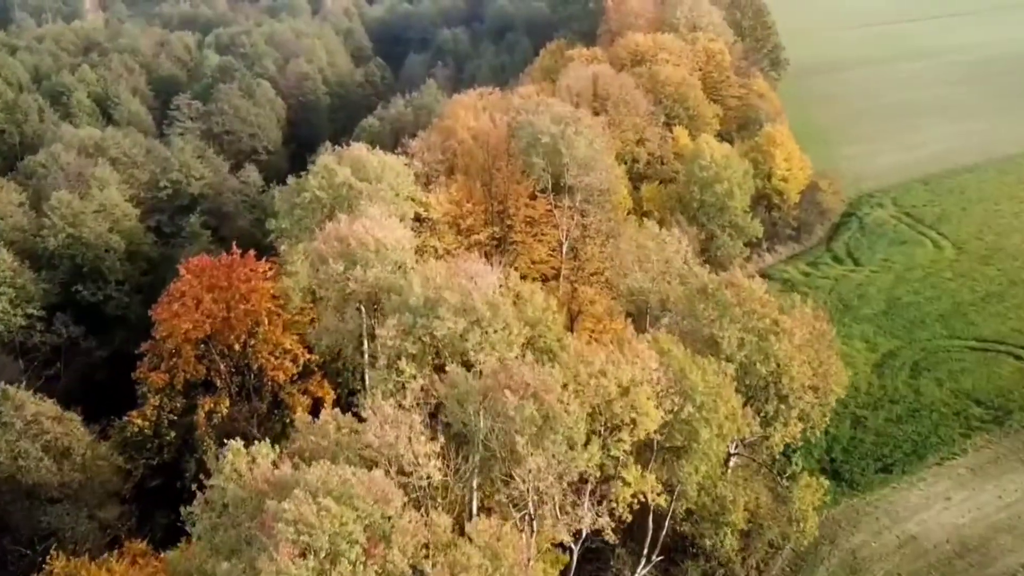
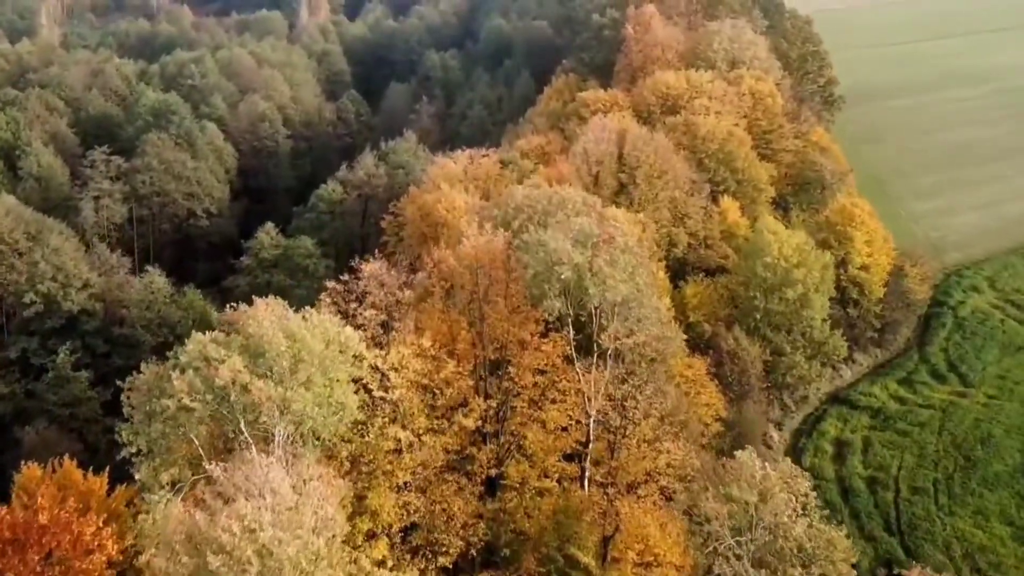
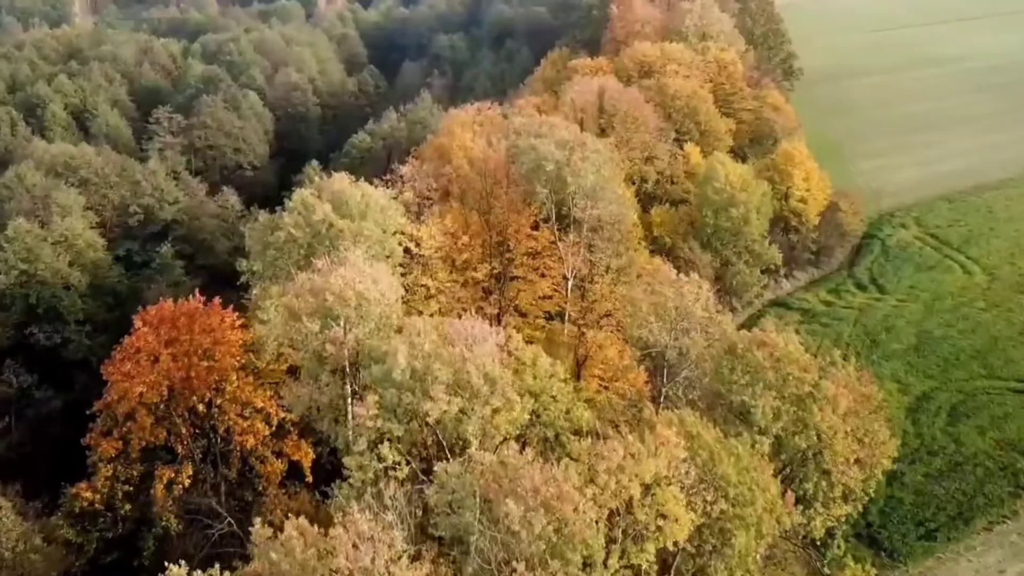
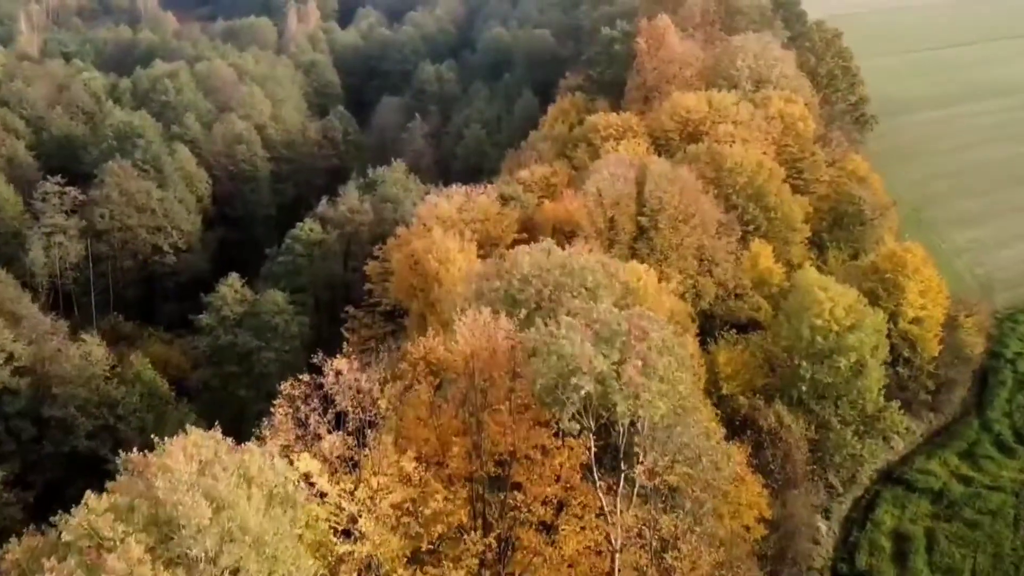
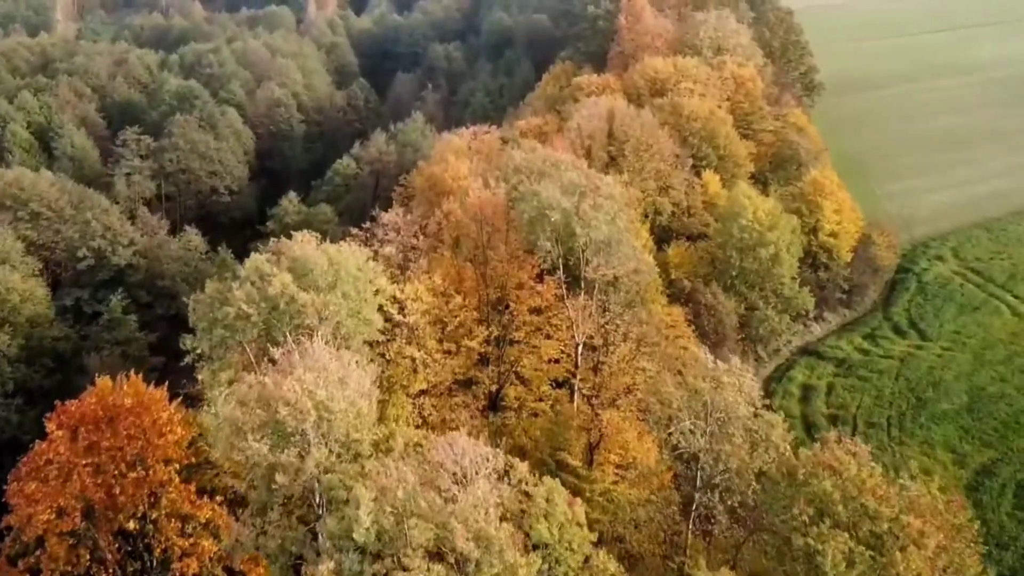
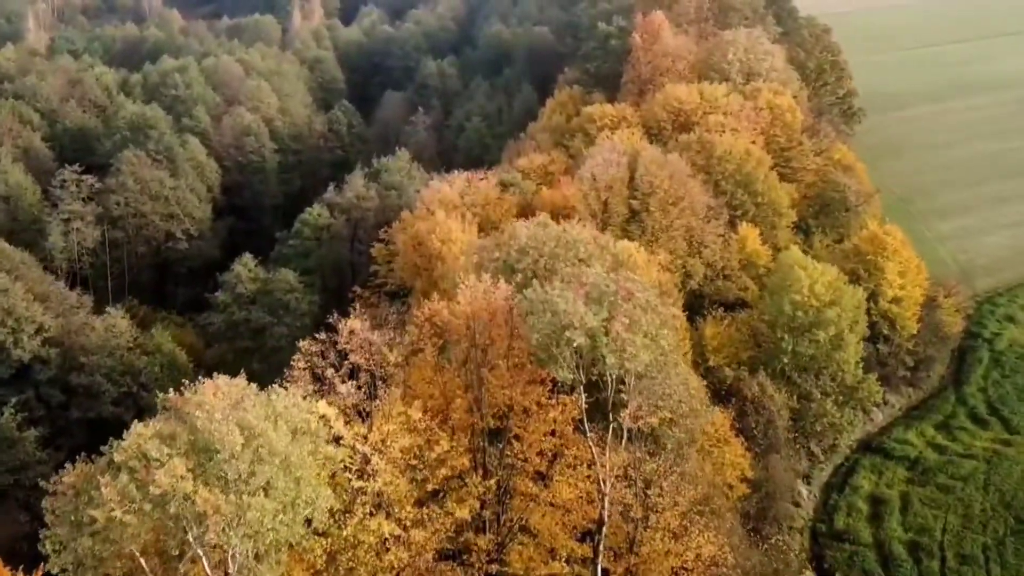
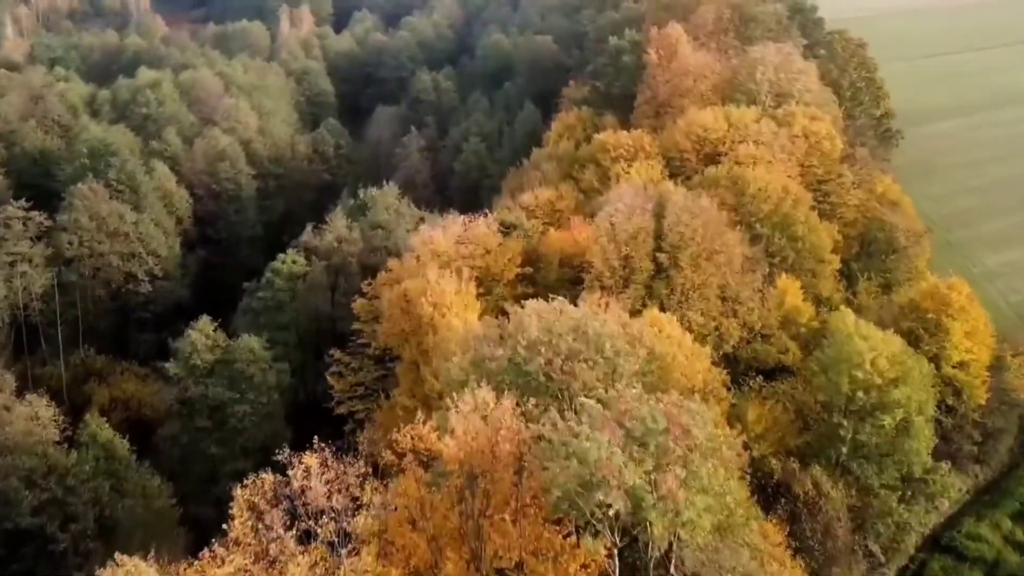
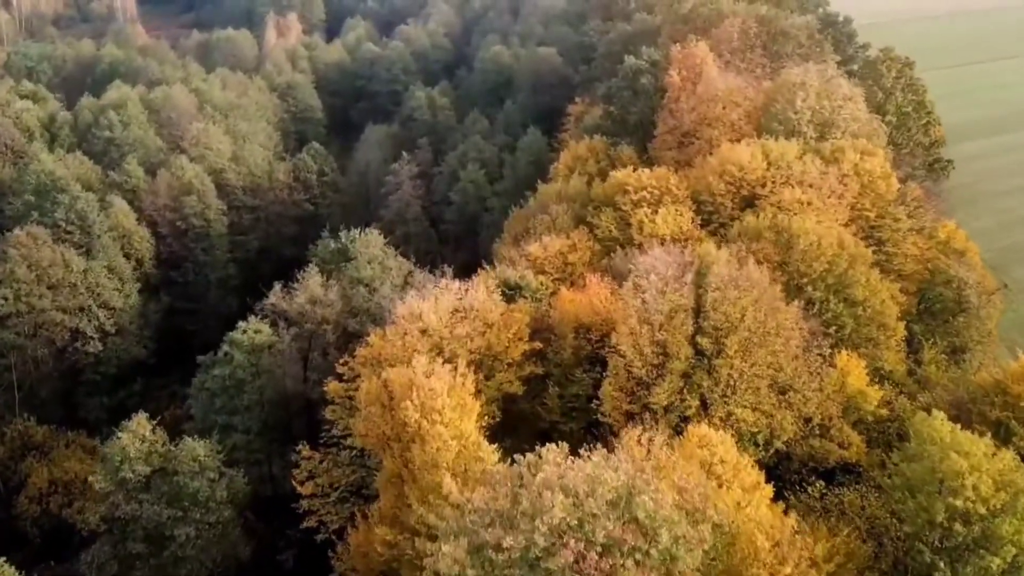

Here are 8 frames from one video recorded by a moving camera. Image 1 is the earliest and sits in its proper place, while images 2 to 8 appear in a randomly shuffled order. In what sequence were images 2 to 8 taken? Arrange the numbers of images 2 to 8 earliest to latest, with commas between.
3, 5, 2, 6, 4, 7, 8
